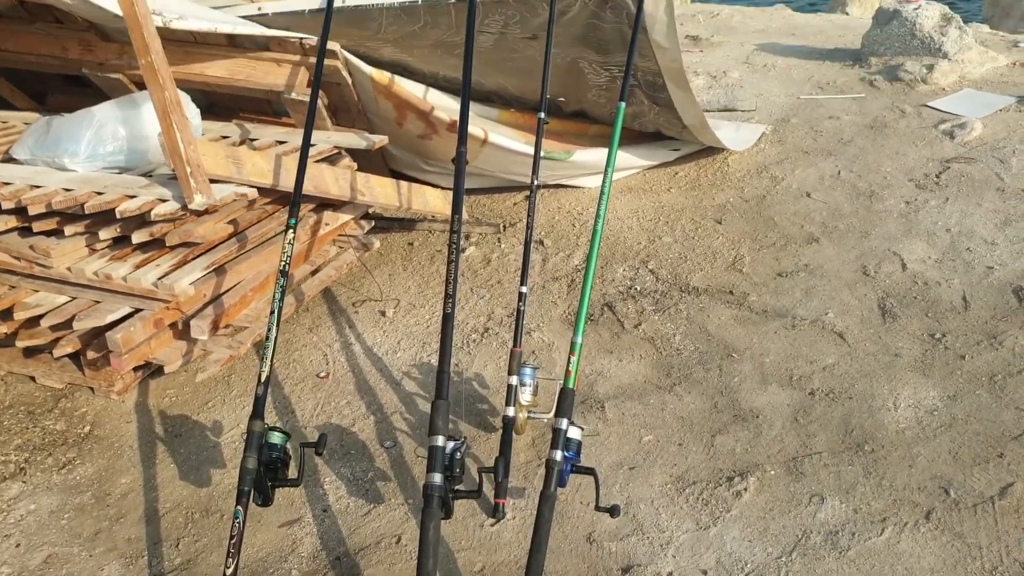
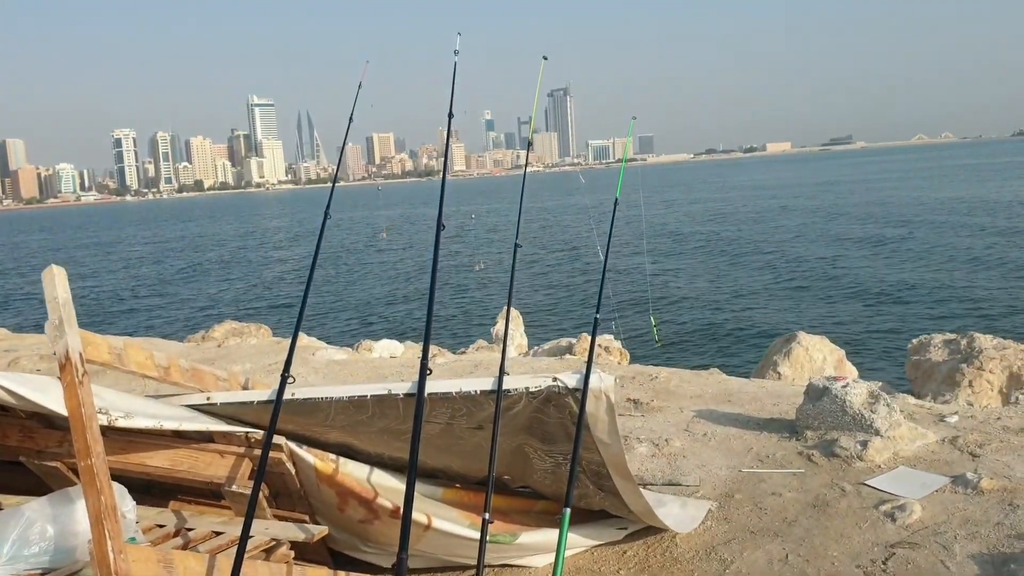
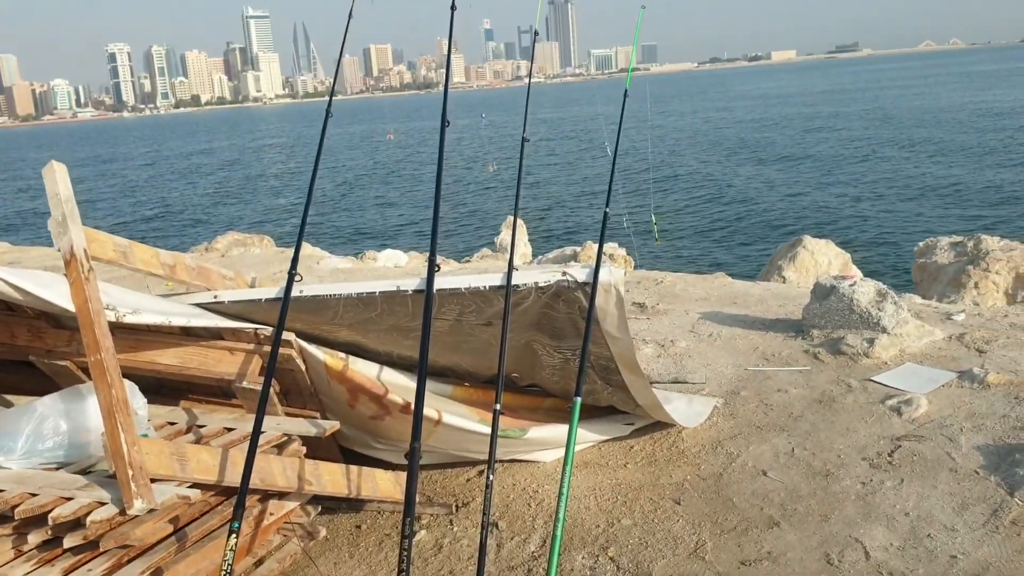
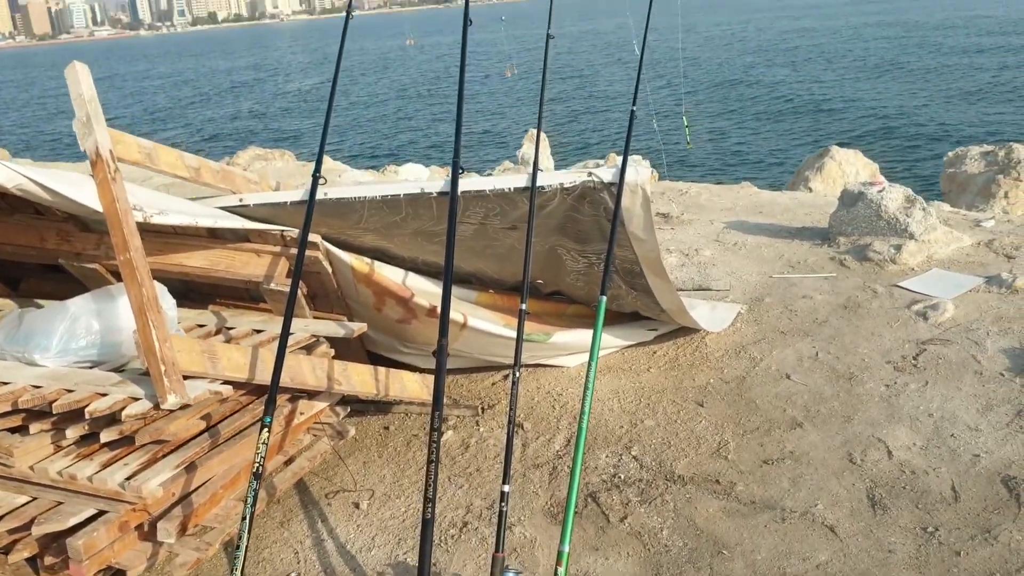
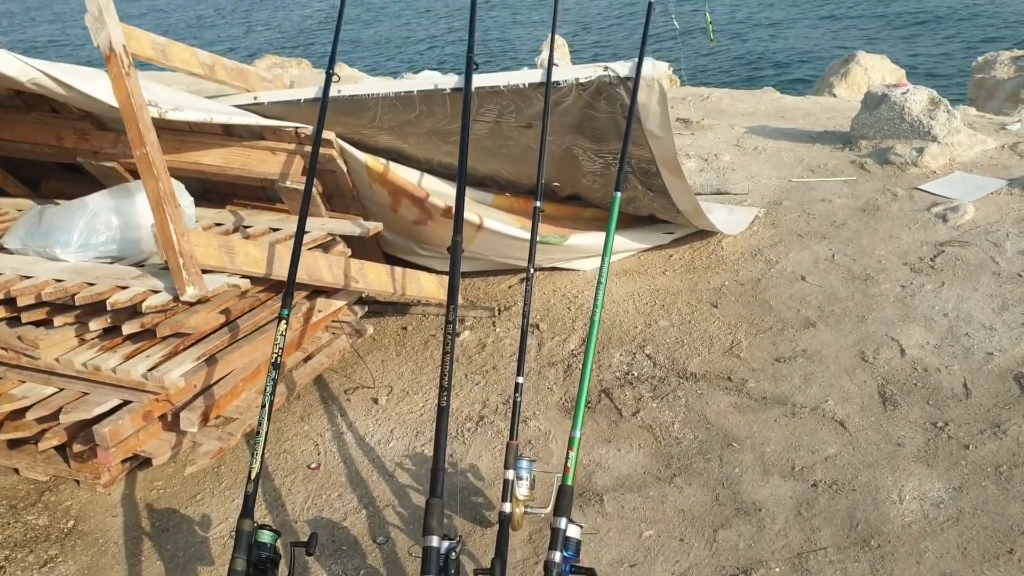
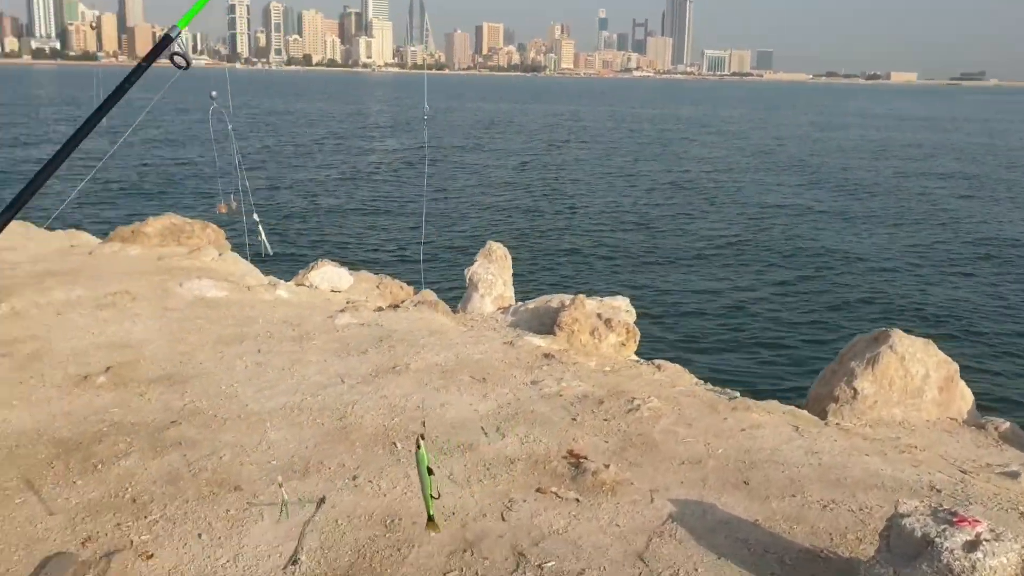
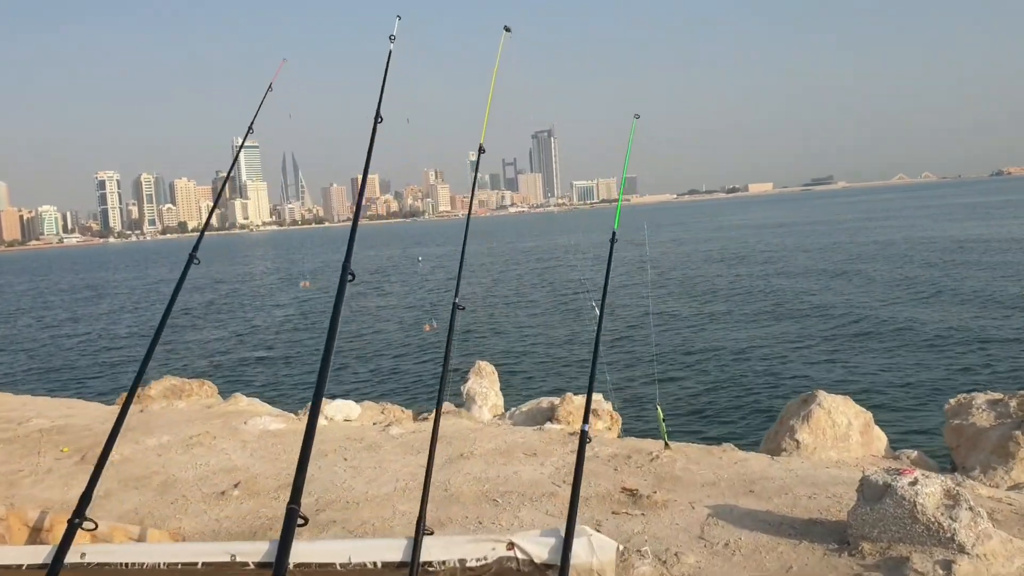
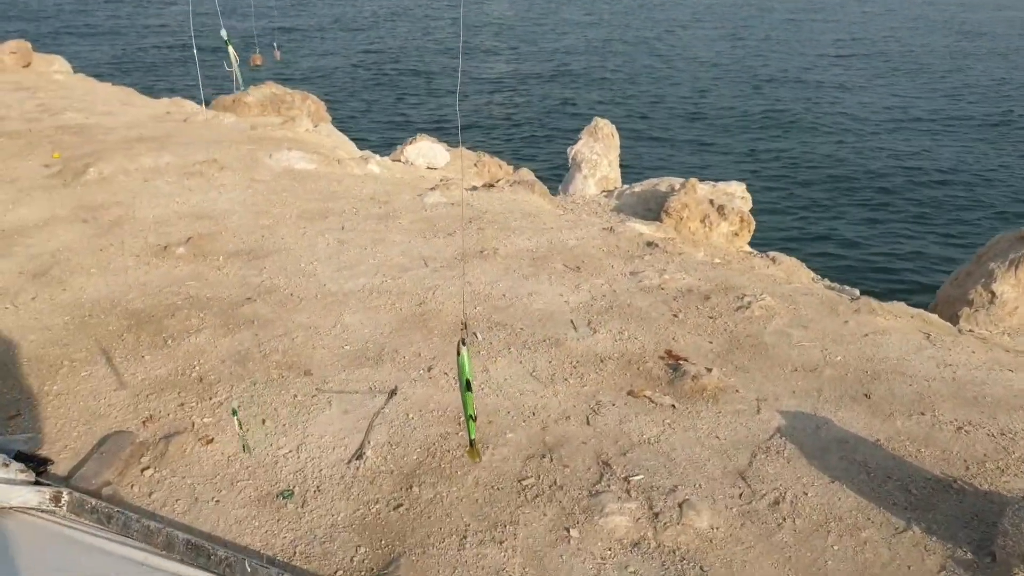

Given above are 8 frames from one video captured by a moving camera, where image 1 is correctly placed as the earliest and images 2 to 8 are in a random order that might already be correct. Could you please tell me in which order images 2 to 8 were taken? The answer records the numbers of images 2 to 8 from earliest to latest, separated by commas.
5, 4, 3, 2, 7, 6, 8
